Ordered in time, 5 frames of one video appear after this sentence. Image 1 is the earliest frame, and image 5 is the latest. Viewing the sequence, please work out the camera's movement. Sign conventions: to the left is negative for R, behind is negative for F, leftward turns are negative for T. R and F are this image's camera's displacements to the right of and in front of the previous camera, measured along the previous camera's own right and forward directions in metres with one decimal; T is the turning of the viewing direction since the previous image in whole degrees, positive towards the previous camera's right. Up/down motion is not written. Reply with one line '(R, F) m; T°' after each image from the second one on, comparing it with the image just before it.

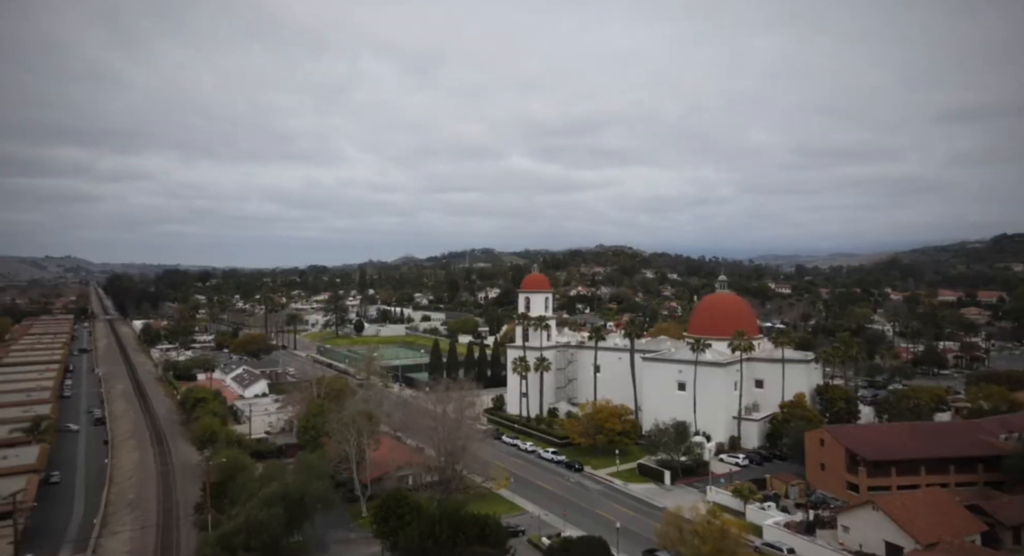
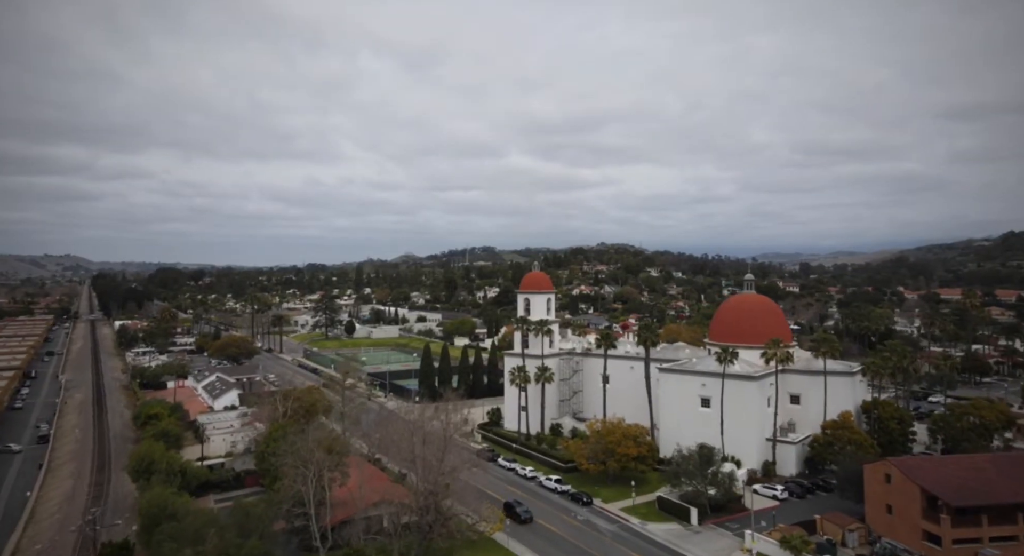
(+0.2, +6.5) m; 0°
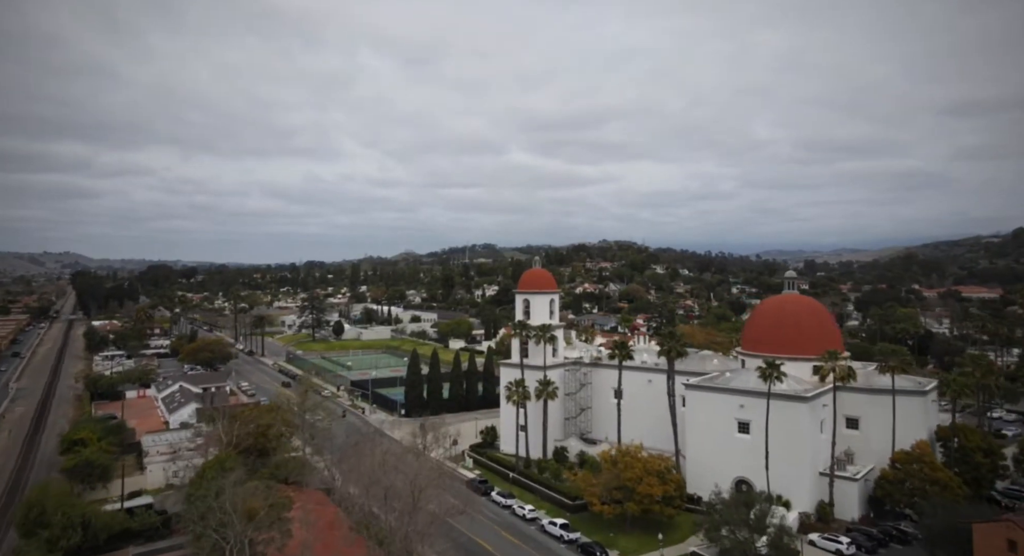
(+0.3, +7.4) m; 0°
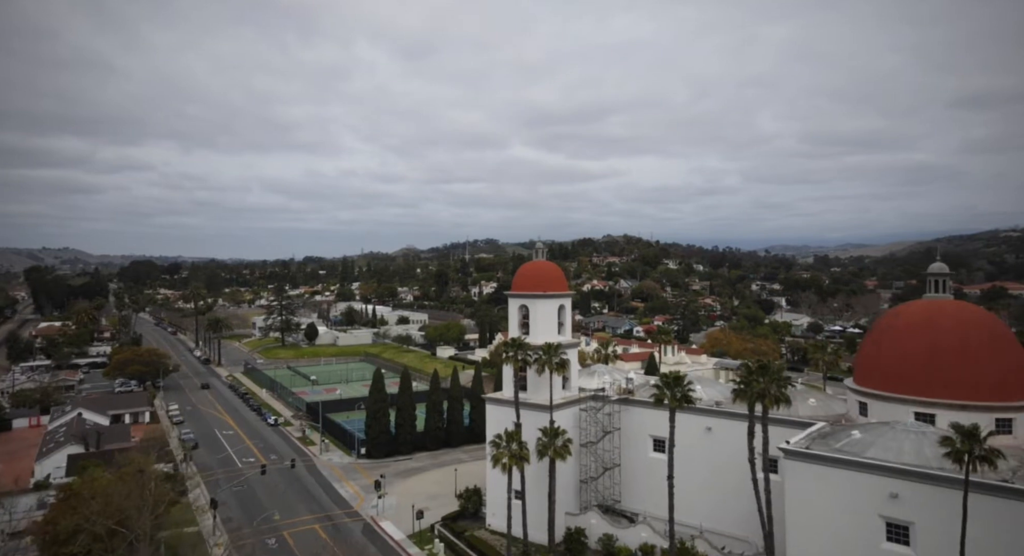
(+0.5, +14.1) m; 0°
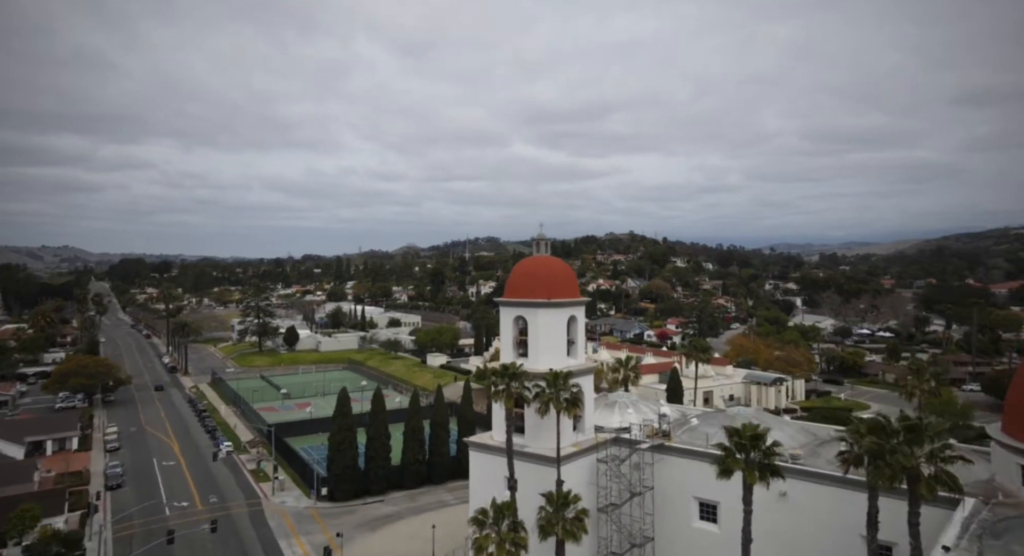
(+0.3, +8.2) m; 0°
